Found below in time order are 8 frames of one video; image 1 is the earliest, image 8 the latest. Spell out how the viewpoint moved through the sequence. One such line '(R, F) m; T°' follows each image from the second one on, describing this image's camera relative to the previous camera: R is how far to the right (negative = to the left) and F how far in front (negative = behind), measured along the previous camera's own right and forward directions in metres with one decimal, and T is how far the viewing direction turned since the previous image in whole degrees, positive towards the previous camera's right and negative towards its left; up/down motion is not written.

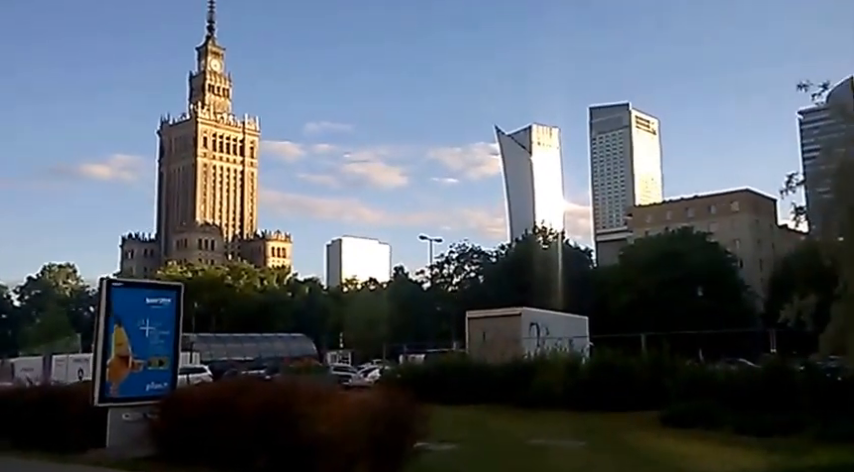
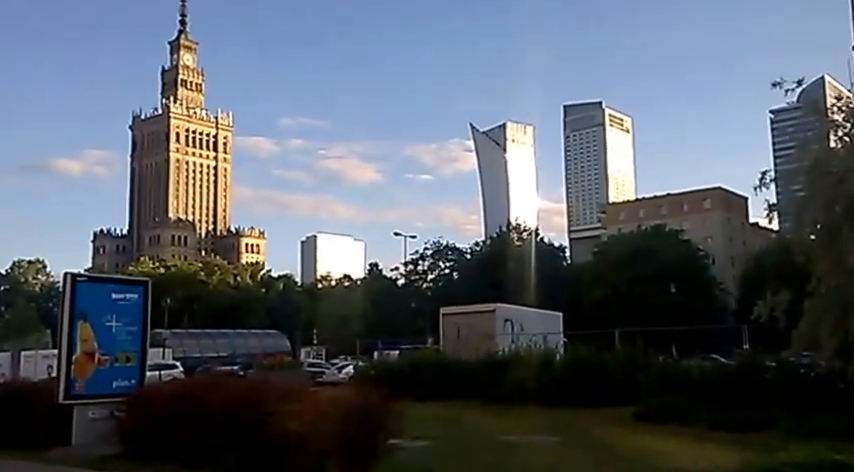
(0.0, +0.1) m; +2°
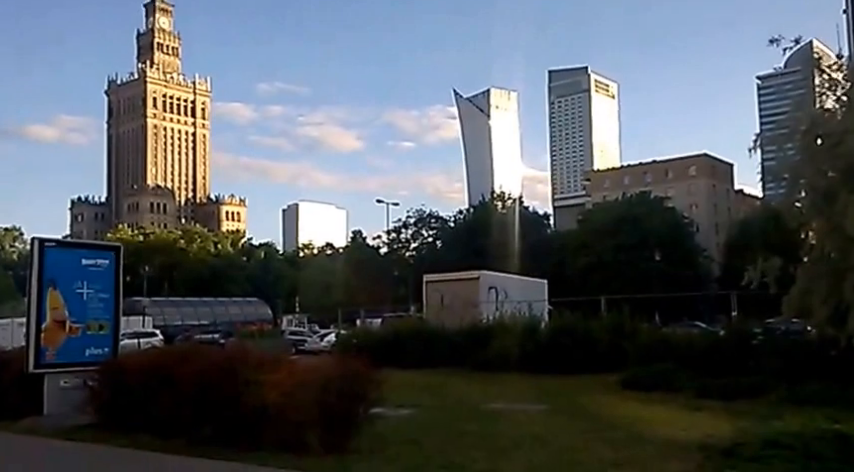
(0.0, +0.5) m; +1°
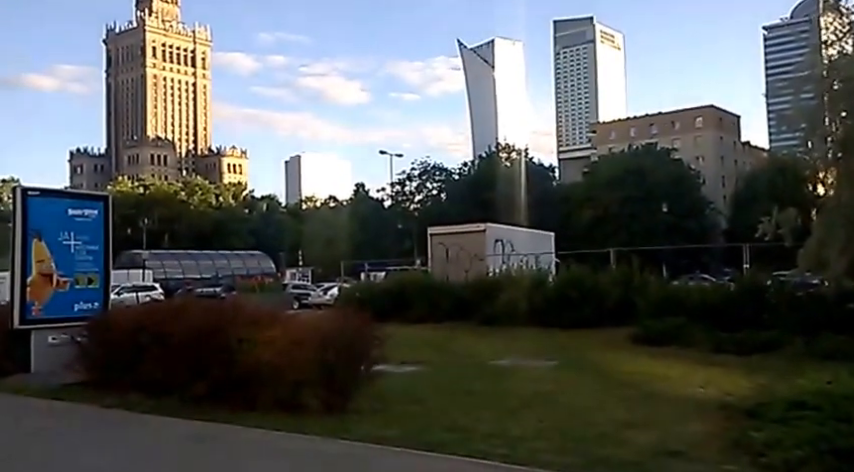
(0.0, +0.7) m; 0°
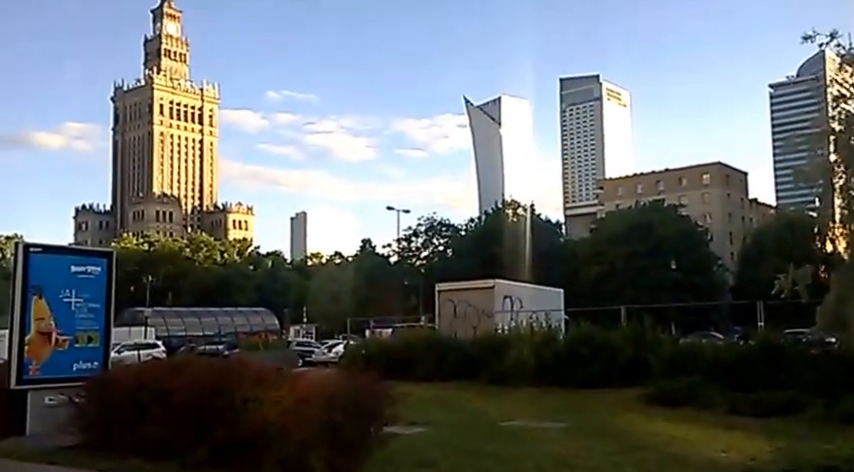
(-0.1, +0.3) m; 0°
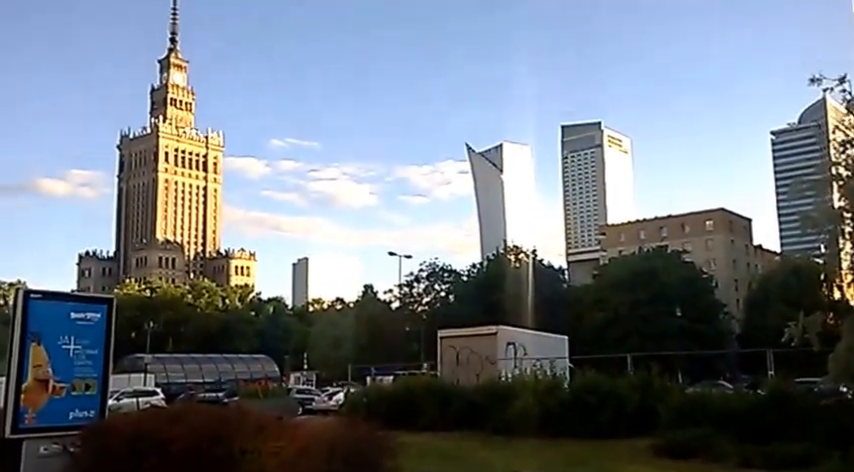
(0.0, +0.2) m; 0°
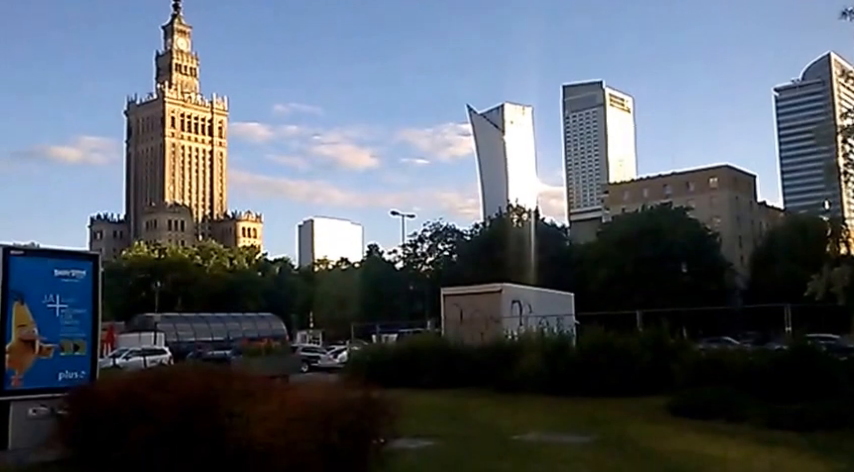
(0.0, +0.7) m; 0°
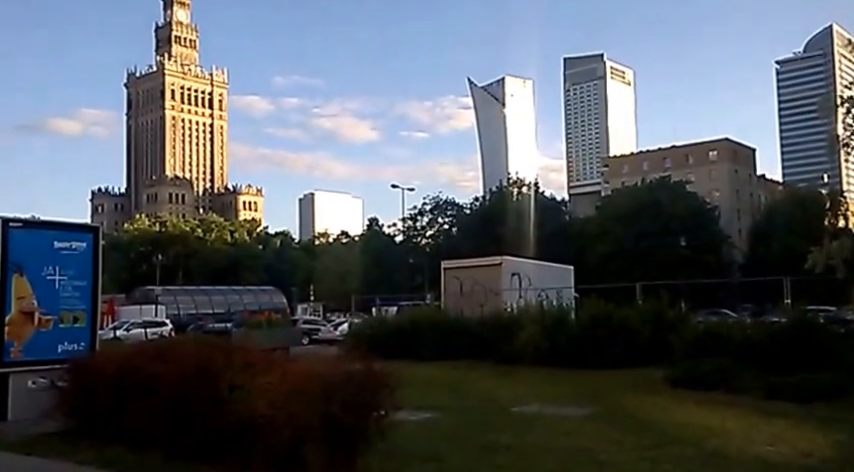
(0.0, 0.0) m; 0°
